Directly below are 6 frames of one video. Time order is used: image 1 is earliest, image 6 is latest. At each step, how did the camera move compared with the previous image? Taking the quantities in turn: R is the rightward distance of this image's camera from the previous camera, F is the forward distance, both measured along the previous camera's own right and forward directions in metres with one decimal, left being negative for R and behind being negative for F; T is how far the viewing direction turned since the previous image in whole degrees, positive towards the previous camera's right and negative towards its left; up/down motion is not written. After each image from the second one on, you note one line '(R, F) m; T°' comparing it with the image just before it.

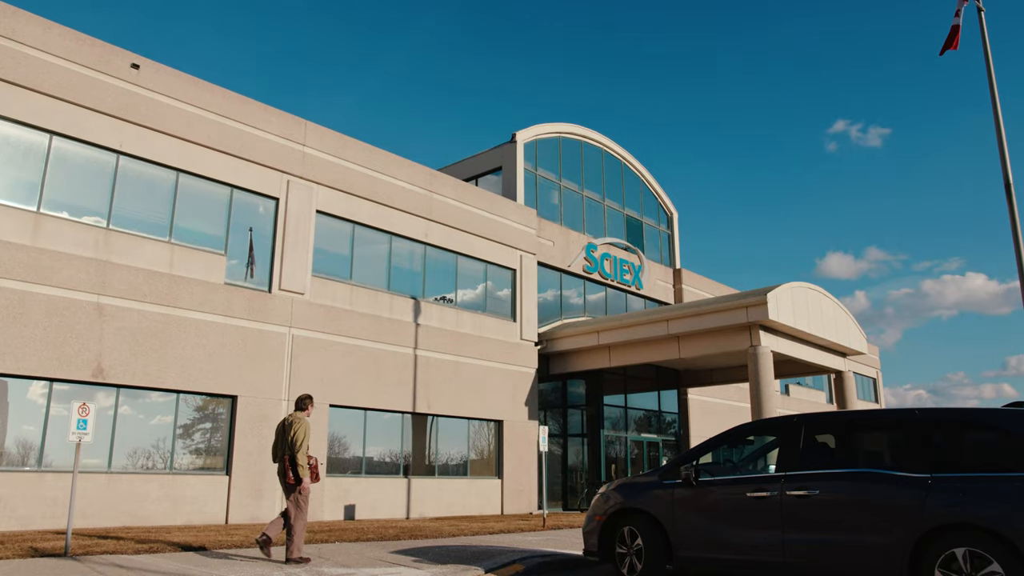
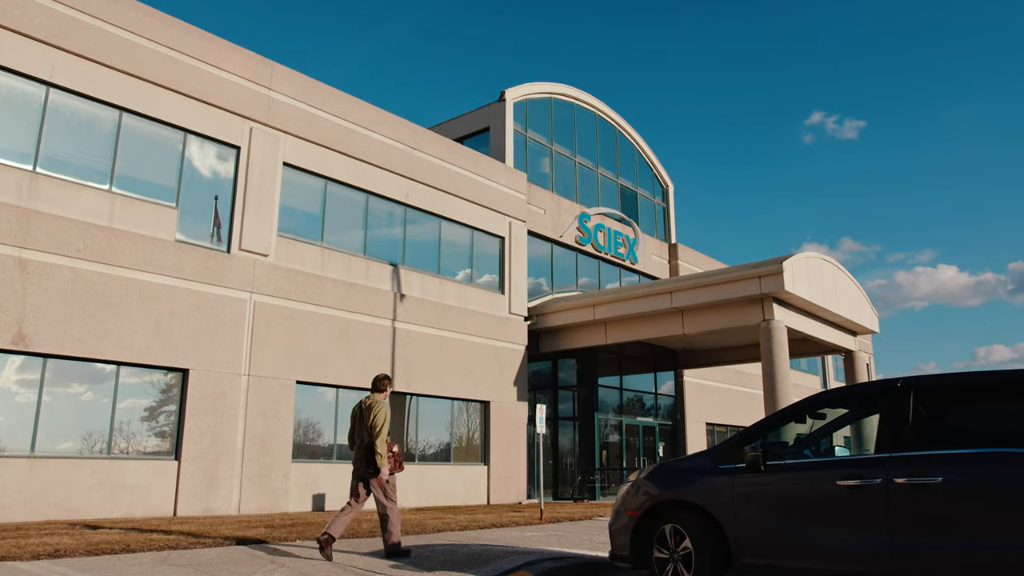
(-0.3, +1.9) m; +2°
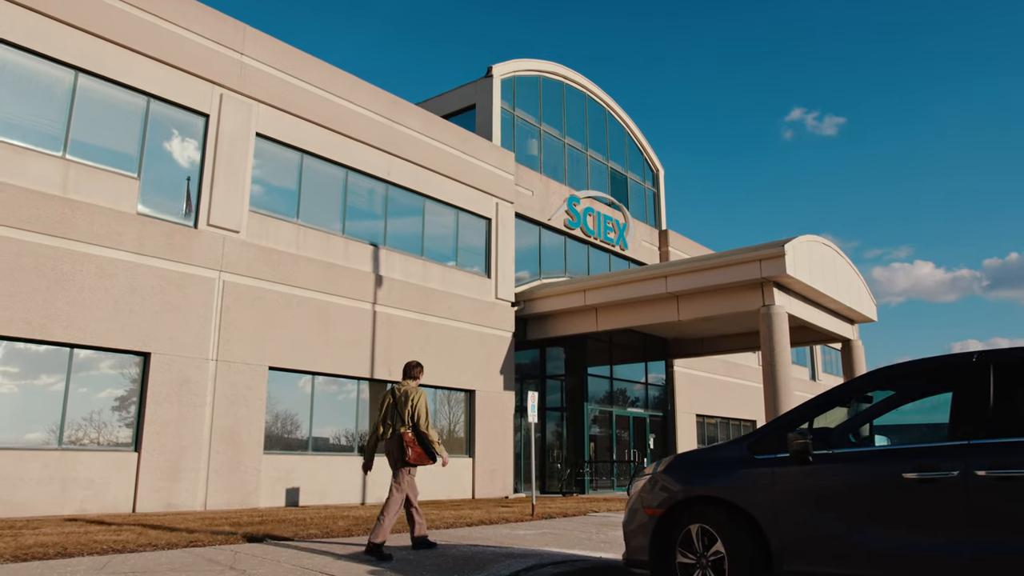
(-0.2, +1.0) m; +1°
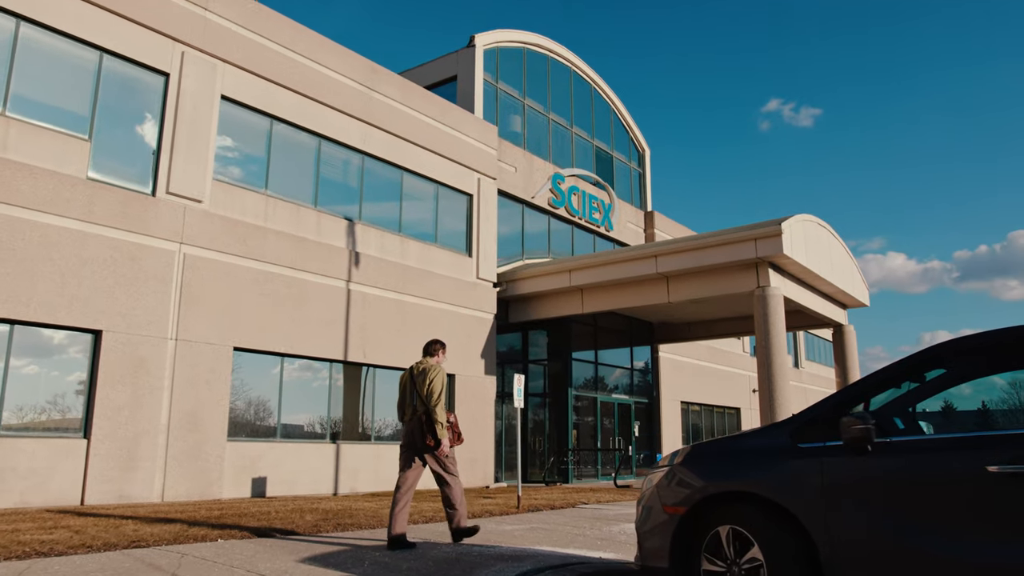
(-0.1, +0.9) m; +2°
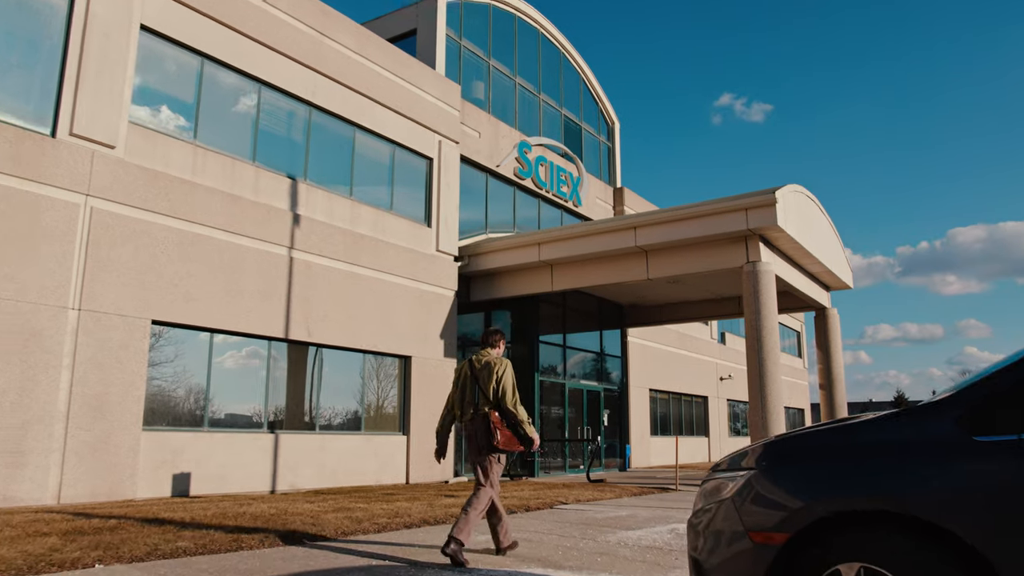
(-0.2, +1.7) m; +3°
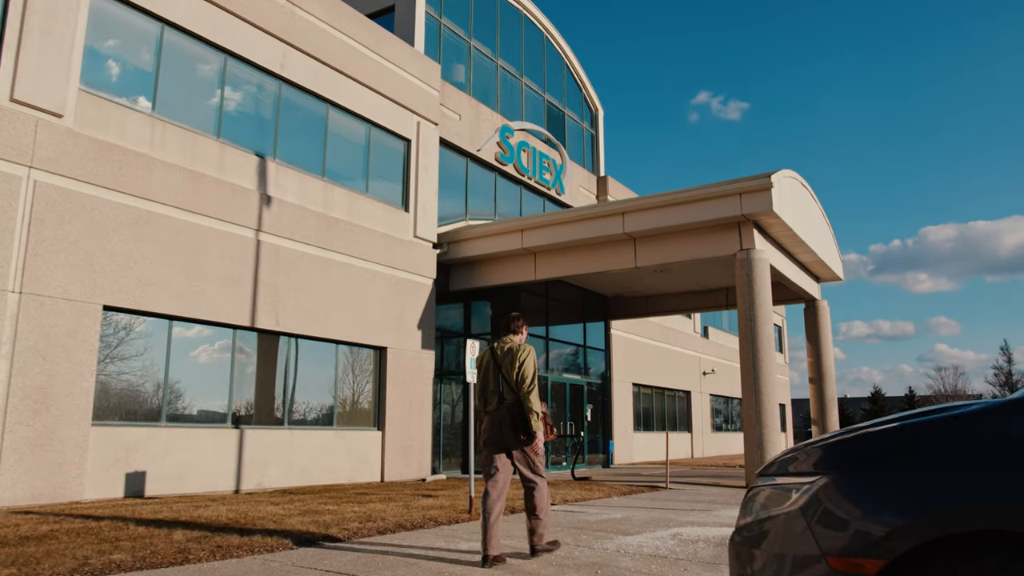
(-0.1, +0.8) m; +2°
